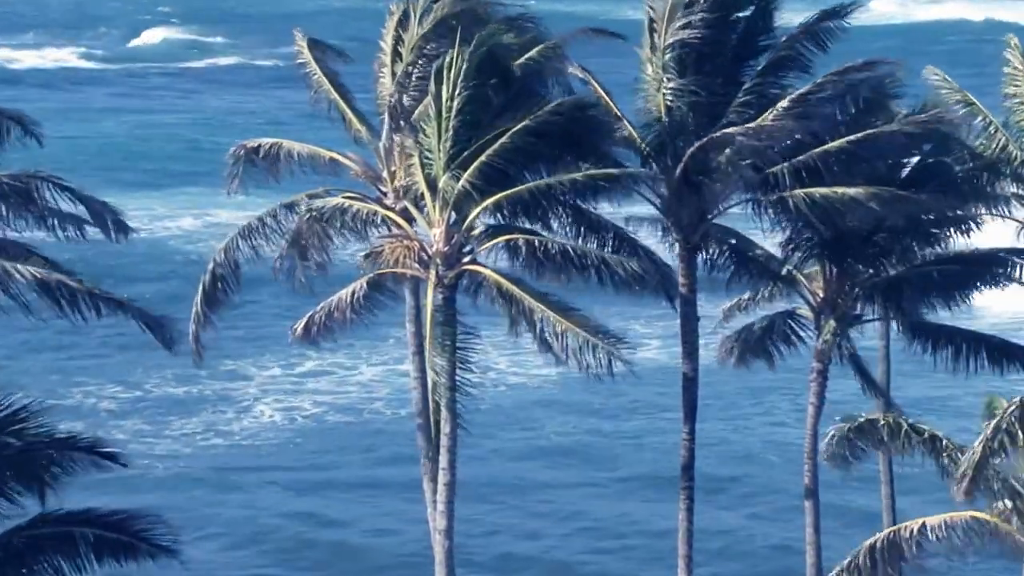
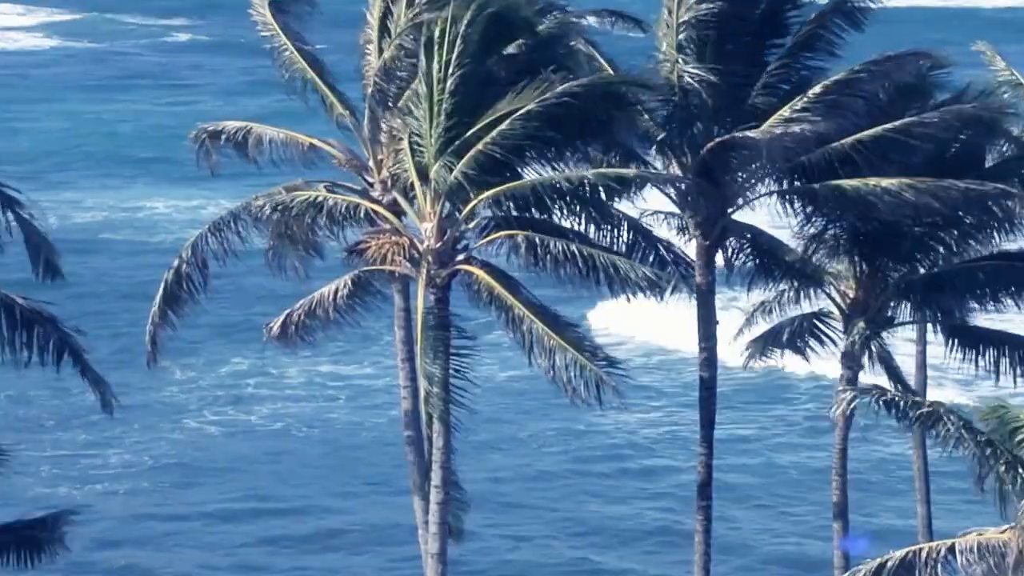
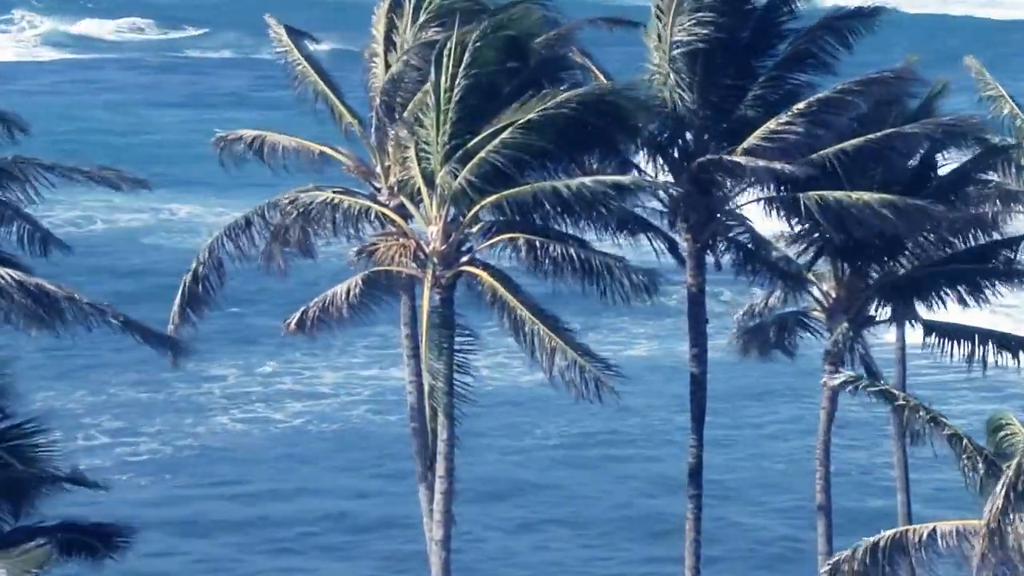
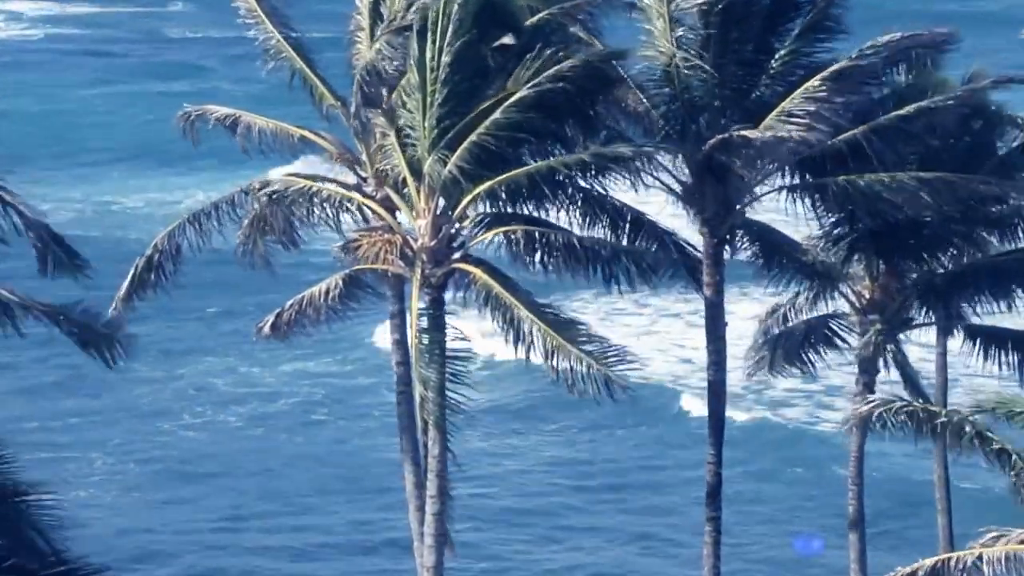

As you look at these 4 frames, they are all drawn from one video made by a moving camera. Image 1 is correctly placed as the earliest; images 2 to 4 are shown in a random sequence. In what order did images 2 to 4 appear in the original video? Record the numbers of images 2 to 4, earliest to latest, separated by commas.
3, 2, 4
